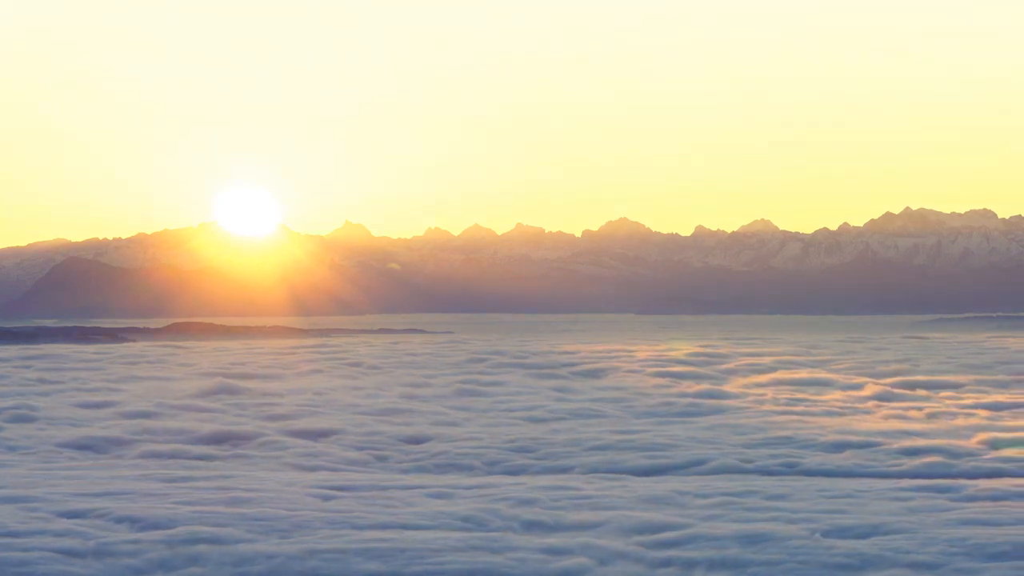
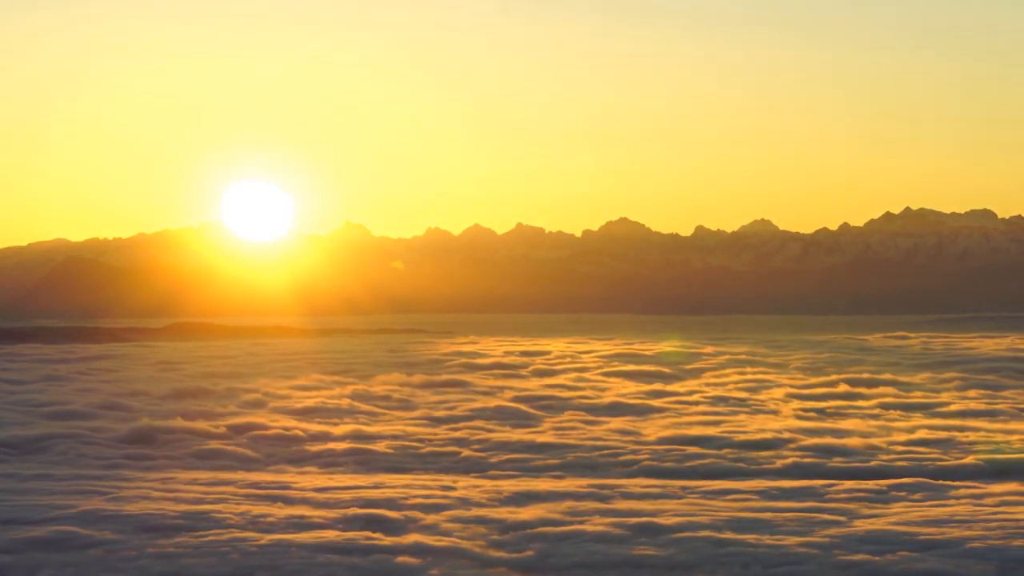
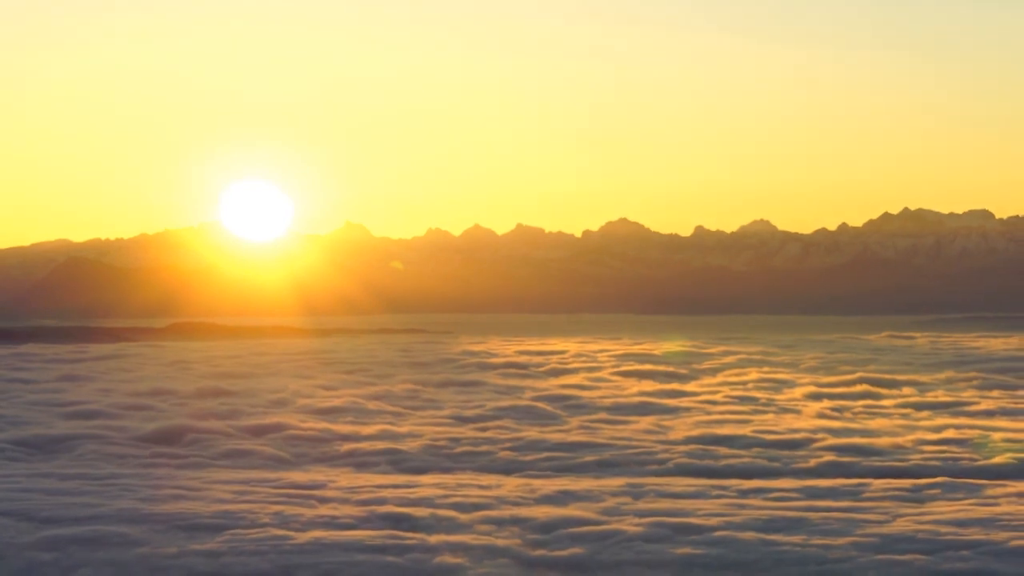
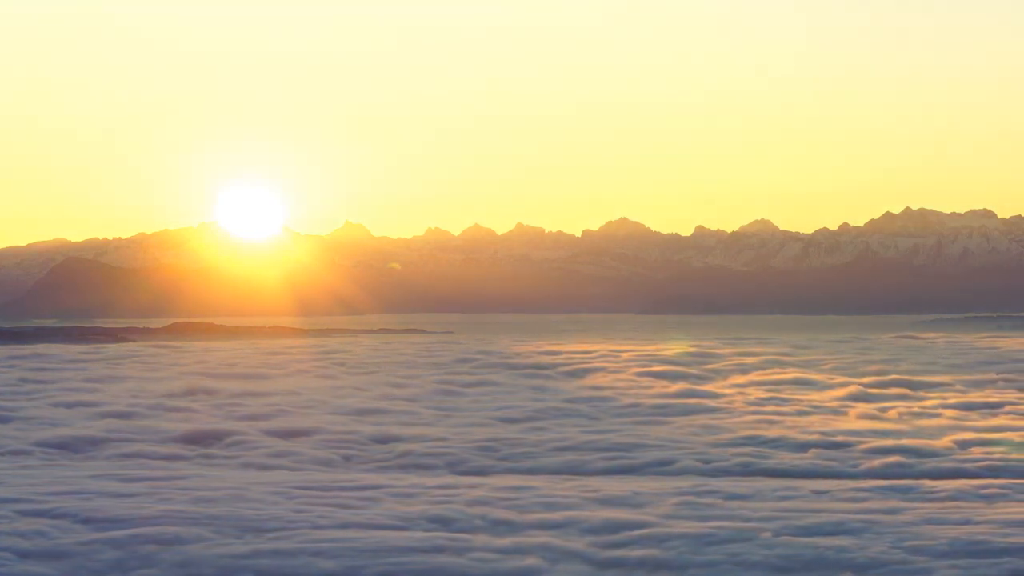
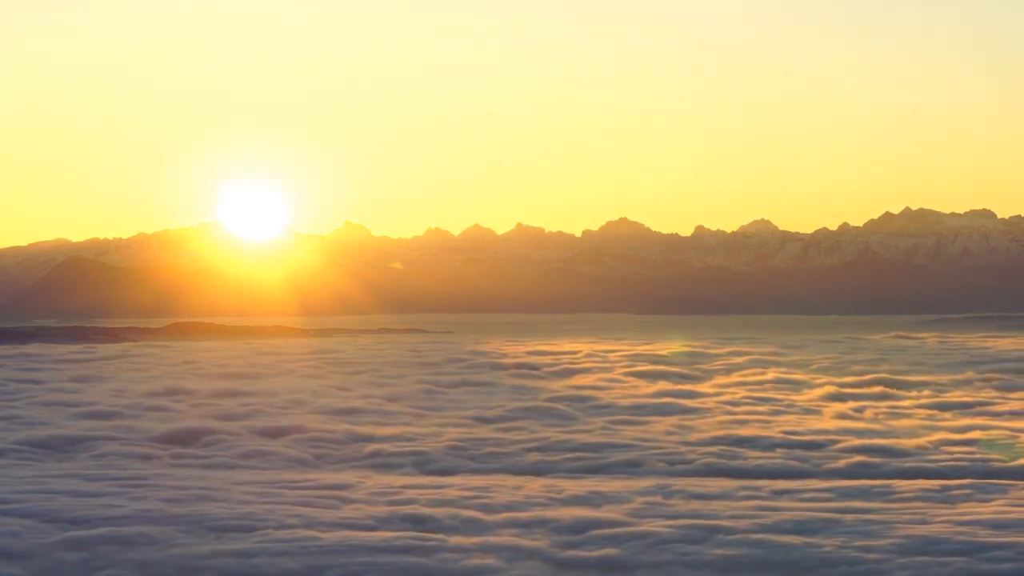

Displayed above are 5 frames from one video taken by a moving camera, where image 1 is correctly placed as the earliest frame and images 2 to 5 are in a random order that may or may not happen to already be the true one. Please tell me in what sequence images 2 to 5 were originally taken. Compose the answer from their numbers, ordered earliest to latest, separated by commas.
4, 5, 3, 2
